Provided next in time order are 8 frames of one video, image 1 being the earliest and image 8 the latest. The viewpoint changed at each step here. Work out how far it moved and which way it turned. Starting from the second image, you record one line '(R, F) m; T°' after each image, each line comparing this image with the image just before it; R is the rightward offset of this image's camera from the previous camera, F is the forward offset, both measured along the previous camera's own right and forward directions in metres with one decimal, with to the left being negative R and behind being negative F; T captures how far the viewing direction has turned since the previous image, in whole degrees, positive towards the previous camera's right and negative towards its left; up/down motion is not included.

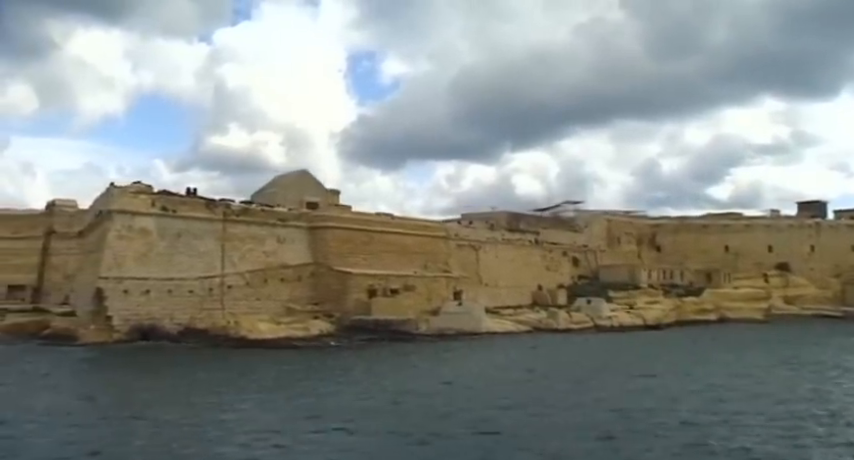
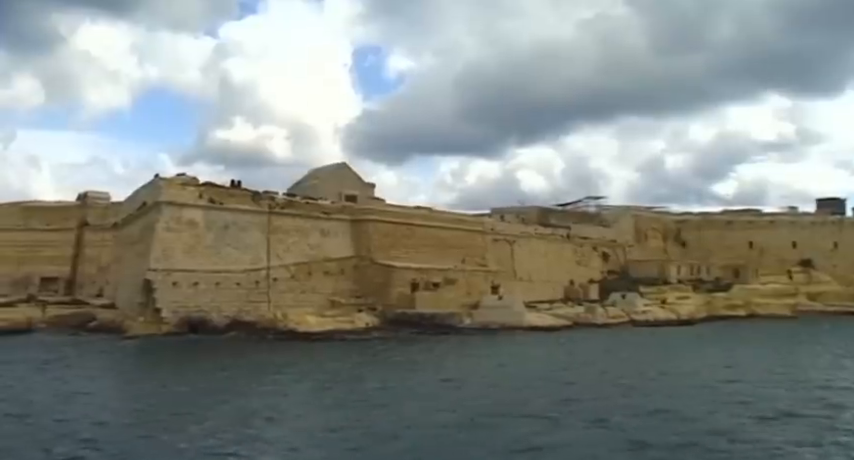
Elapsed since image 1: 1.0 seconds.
(-1.6, +0.1) m; 0°
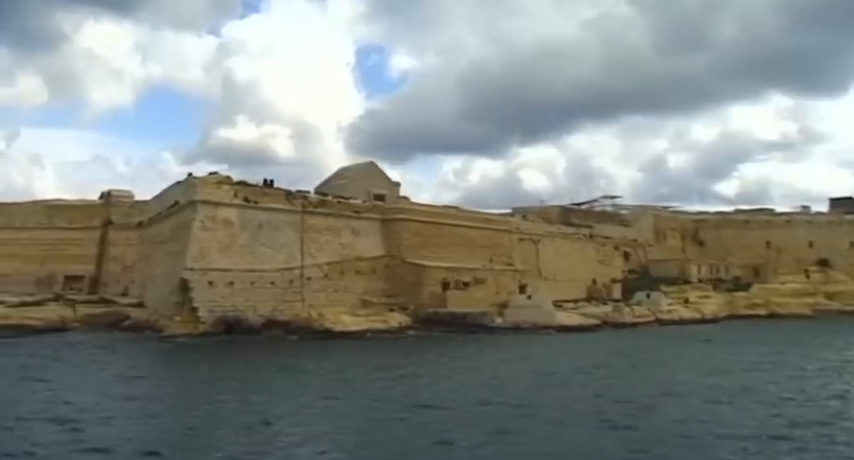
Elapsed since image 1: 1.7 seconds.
(-1.1, +0.1) m; 0°
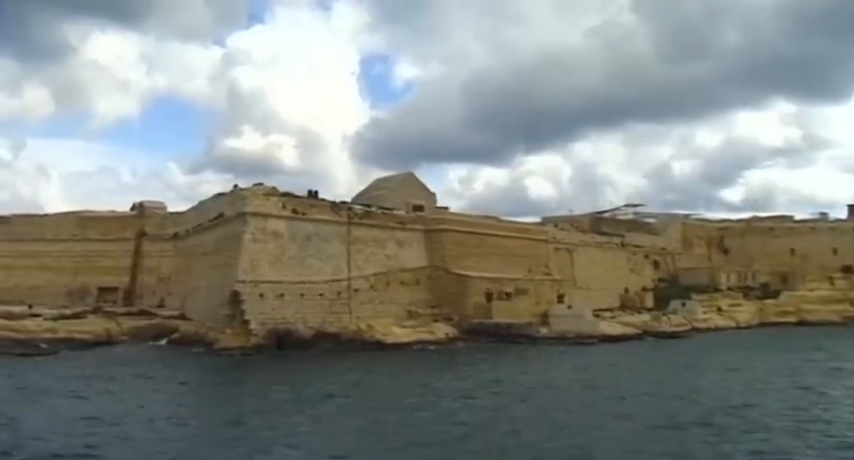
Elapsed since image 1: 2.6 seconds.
(-1.5, +0.1) m; 0°
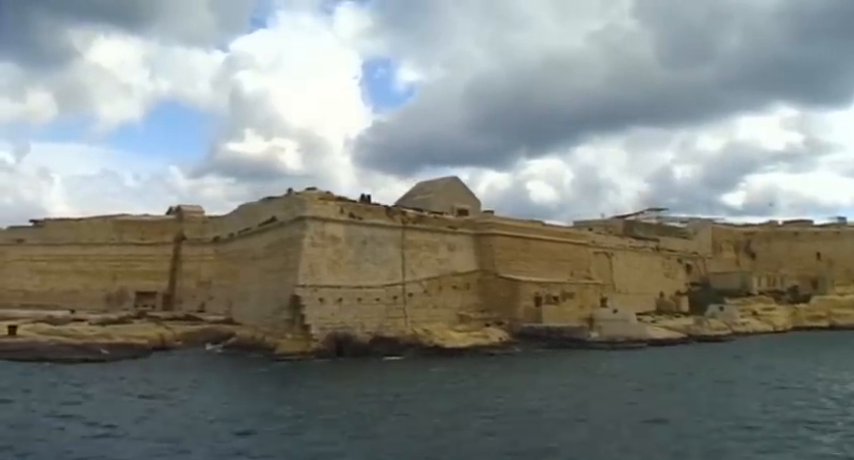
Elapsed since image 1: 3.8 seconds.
(-1.9, 0.0) m; 0°
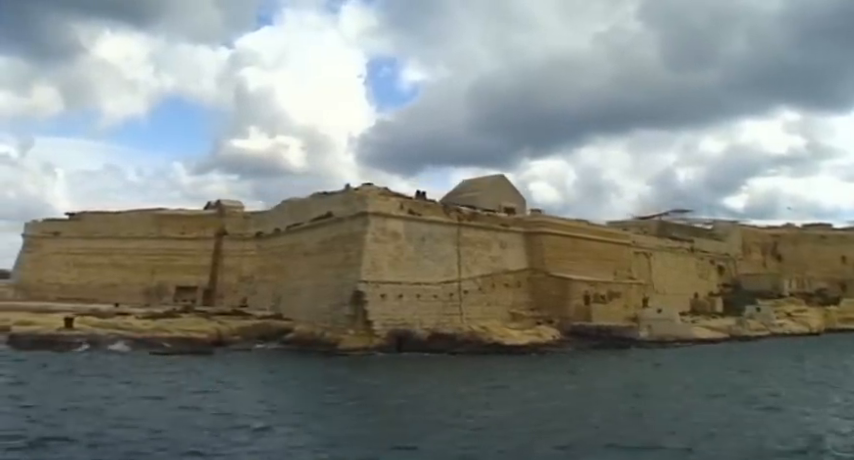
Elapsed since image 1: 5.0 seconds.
(-1.9, 0.0) m; 0°
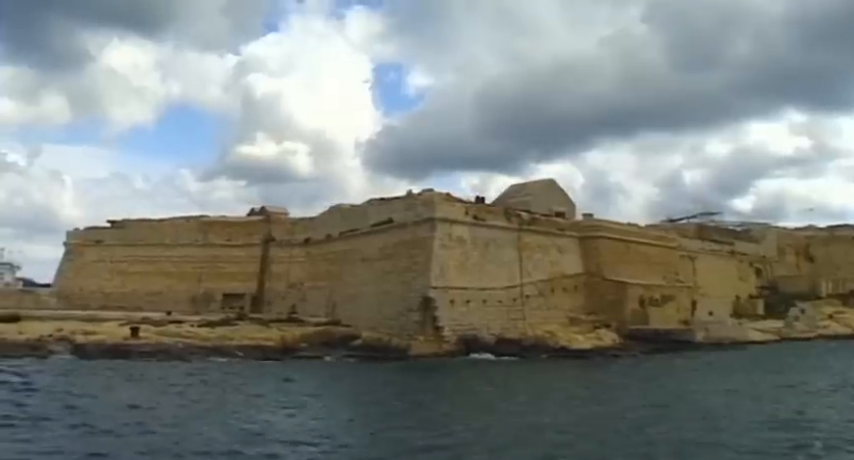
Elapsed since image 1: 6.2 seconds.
(-2.0, -0.1) m; 0°
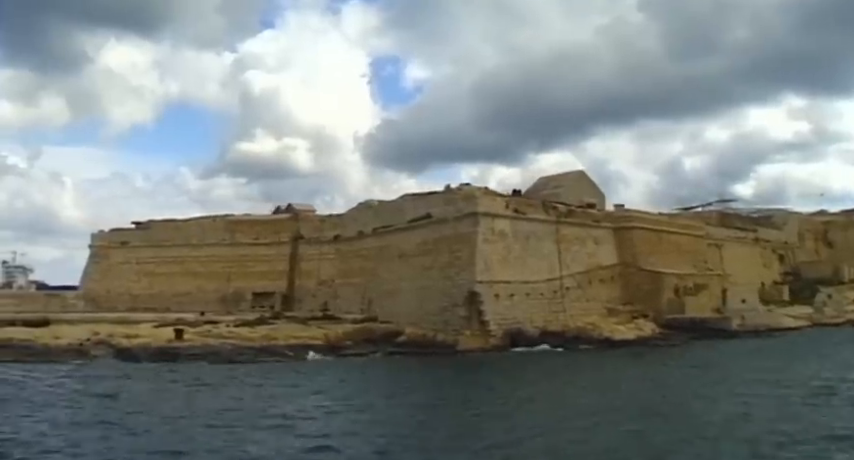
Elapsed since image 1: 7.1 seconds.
(-1.4, 0.0) m; 0°
